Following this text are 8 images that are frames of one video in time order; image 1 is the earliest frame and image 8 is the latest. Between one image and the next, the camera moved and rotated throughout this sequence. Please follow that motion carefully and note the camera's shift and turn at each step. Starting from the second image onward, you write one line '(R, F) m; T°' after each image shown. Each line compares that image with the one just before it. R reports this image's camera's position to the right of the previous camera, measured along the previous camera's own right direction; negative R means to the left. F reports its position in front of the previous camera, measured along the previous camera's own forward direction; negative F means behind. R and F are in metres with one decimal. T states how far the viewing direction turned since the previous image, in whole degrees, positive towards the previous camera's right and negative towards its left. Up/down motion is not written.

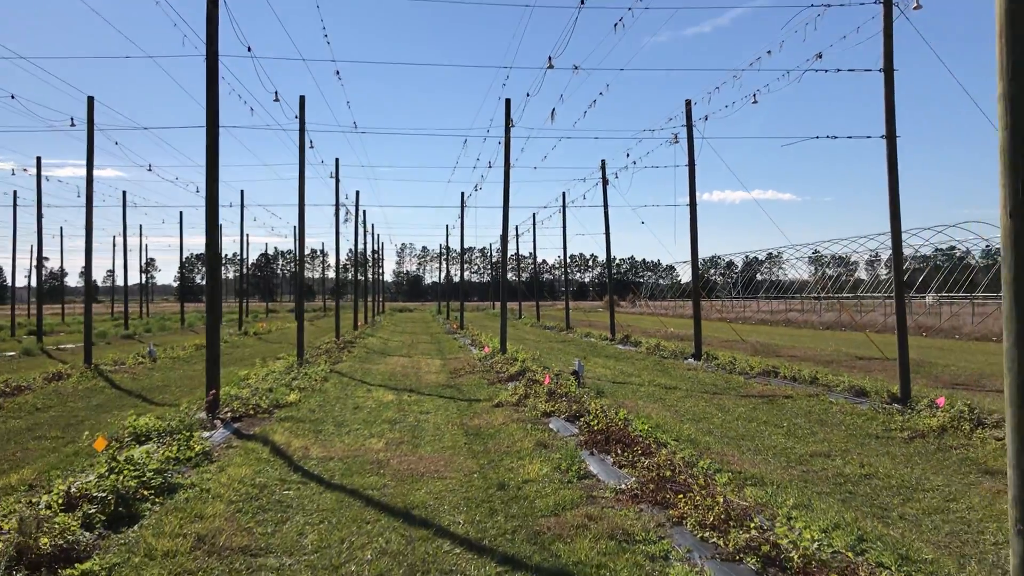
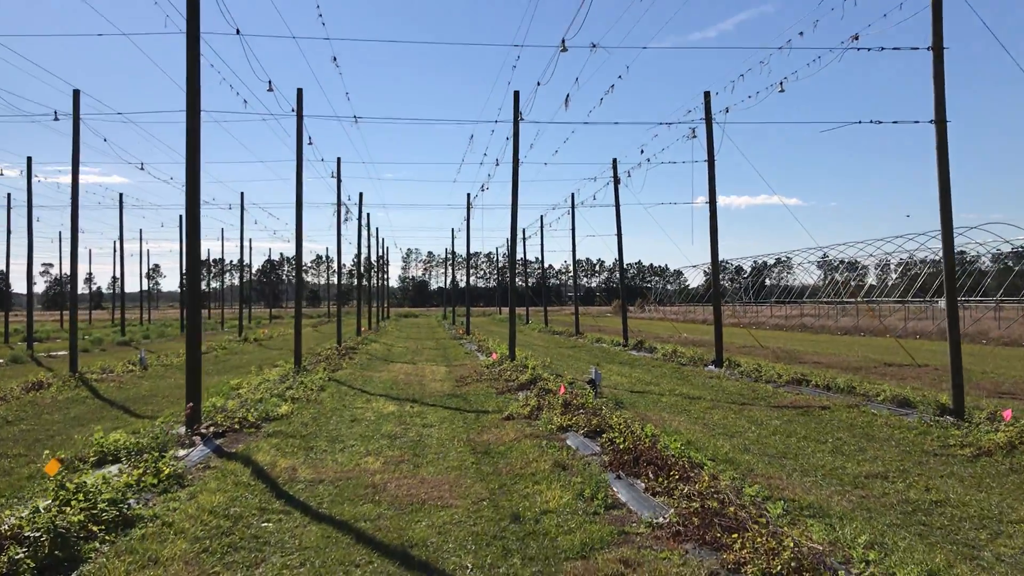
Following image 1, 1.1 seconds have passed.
(-0.1, +1.1) m; 0°
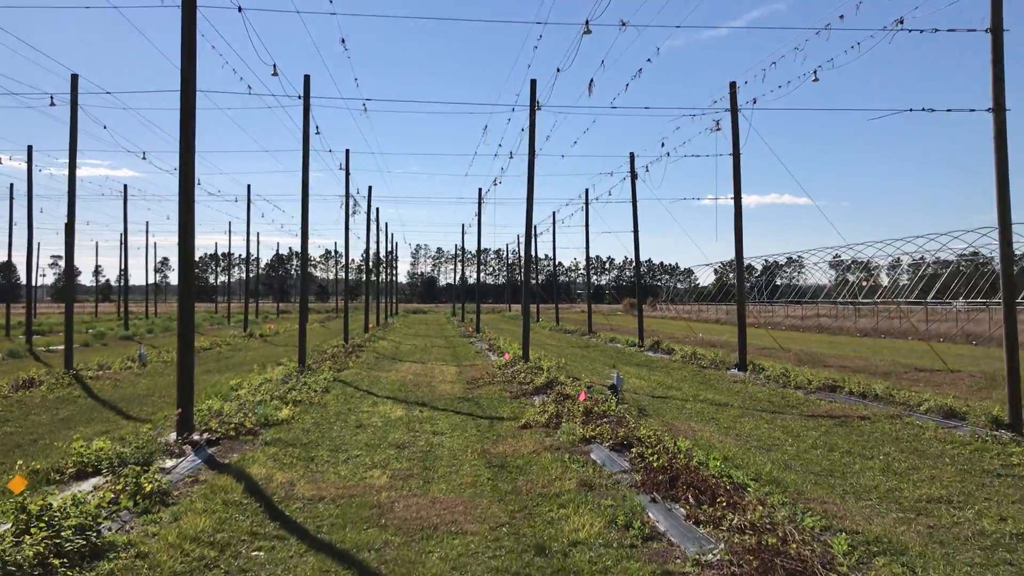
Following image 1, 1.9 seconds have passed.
(-0.1, +0.8) m; 0°
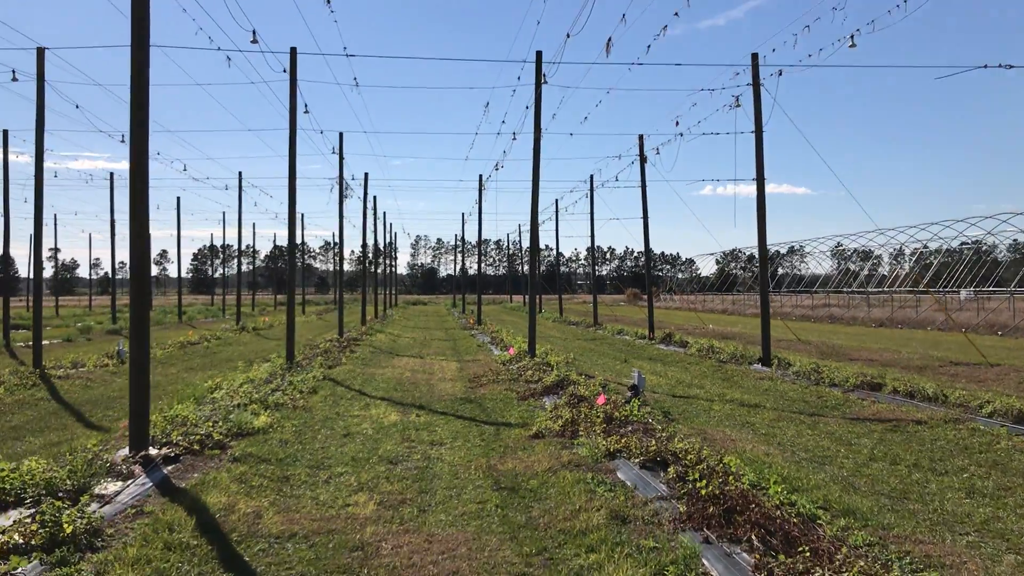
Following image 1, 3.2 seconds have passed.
(-0.1, +1.4) m; 0°
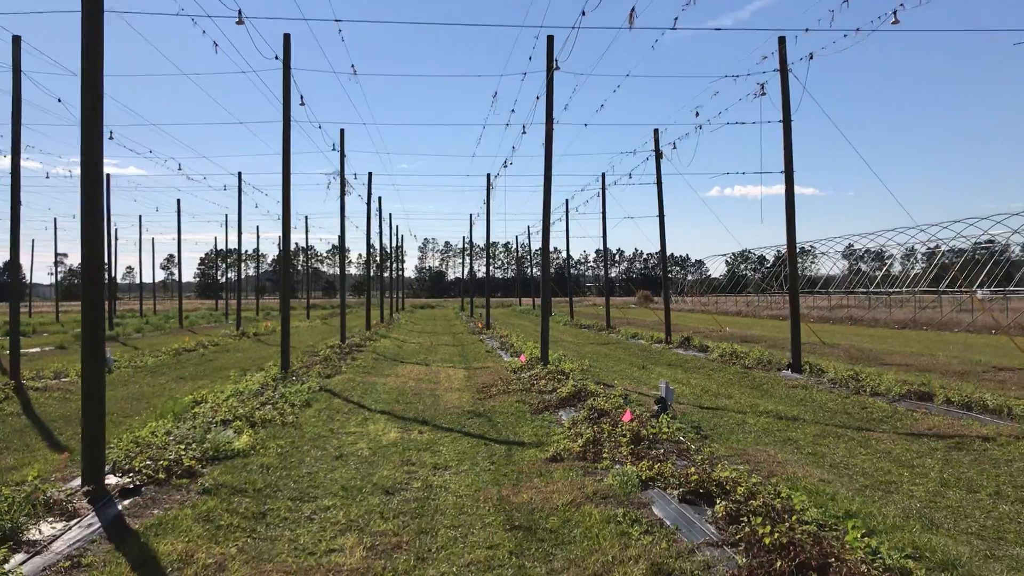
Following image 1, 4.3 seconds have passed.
(0.0, +1.2) m; 0°
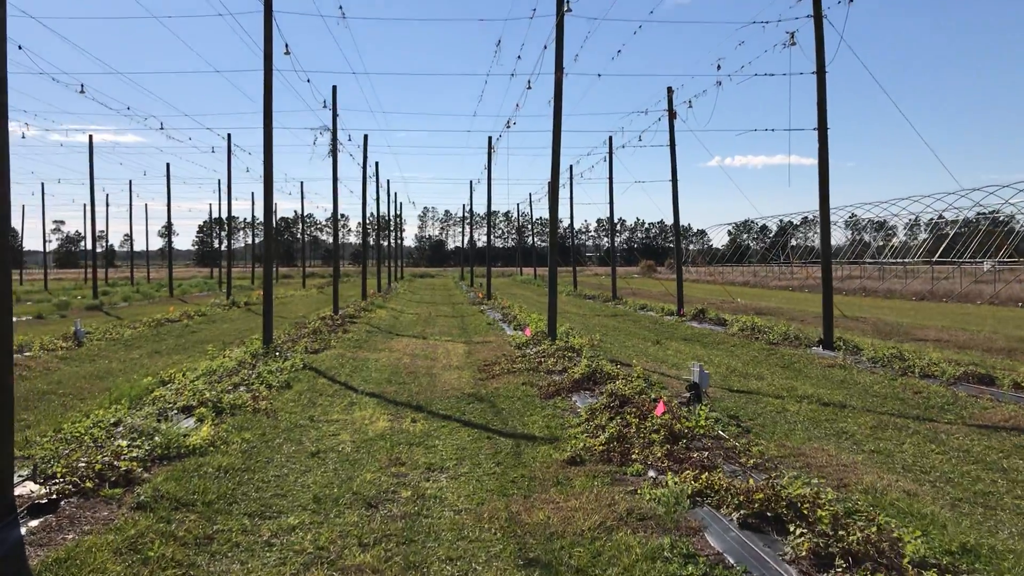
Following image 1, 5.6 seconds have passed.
(-0.1, +1.5) m; 0°
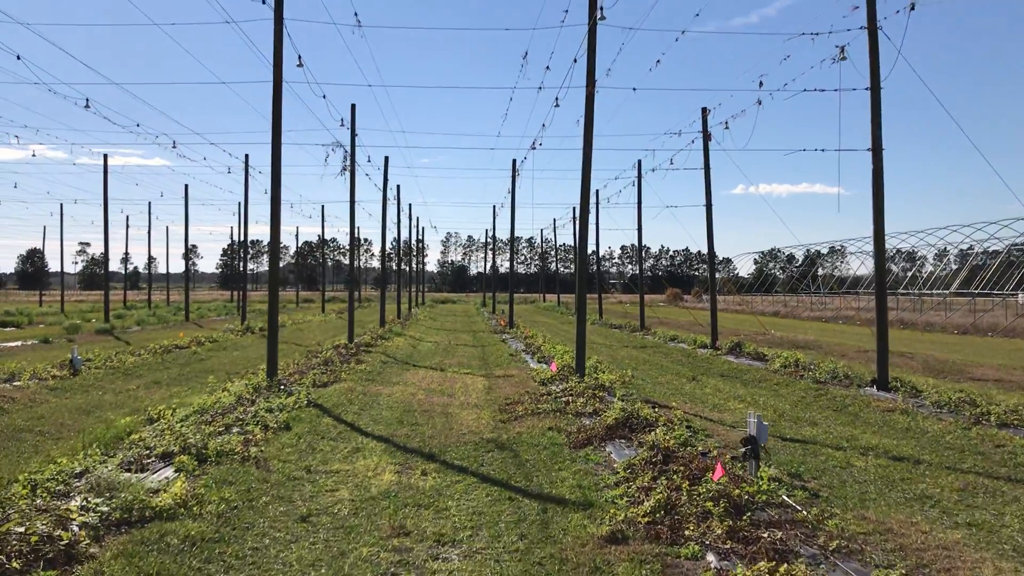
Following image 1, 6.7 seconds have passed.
(0.0, +1.2) m; -1°
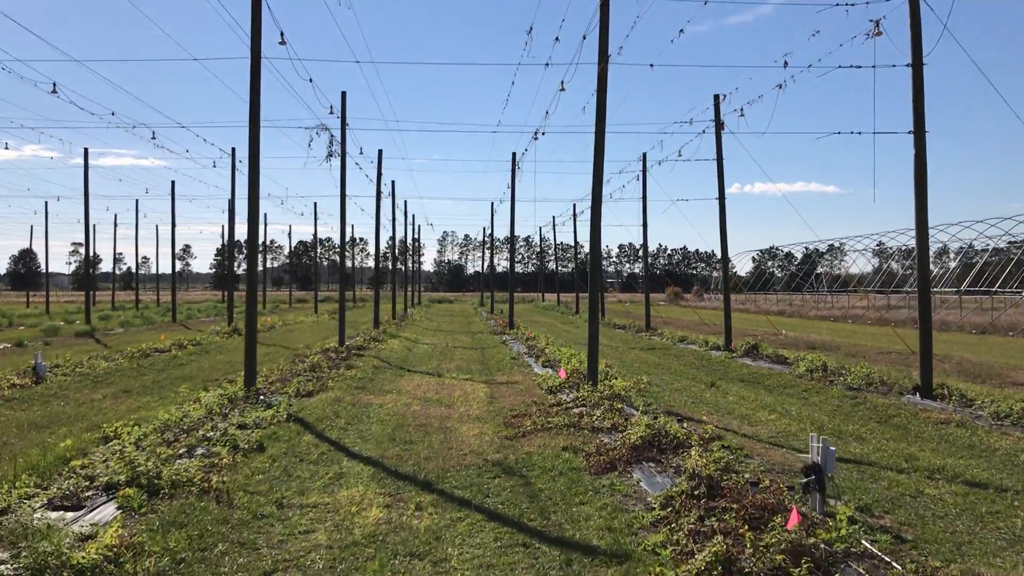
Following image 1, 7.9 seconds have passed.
(-0.1, +1.3) m; 0°
